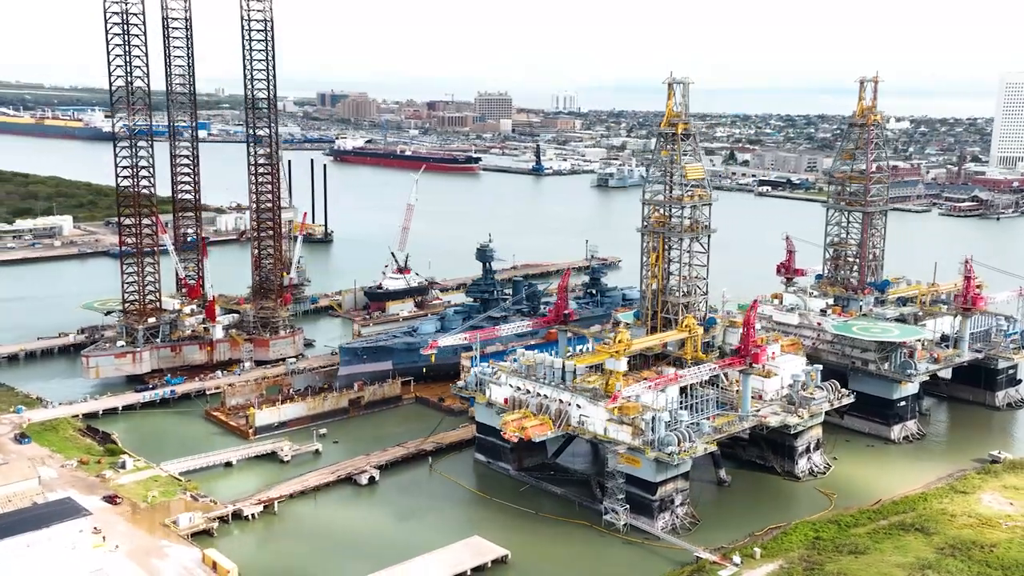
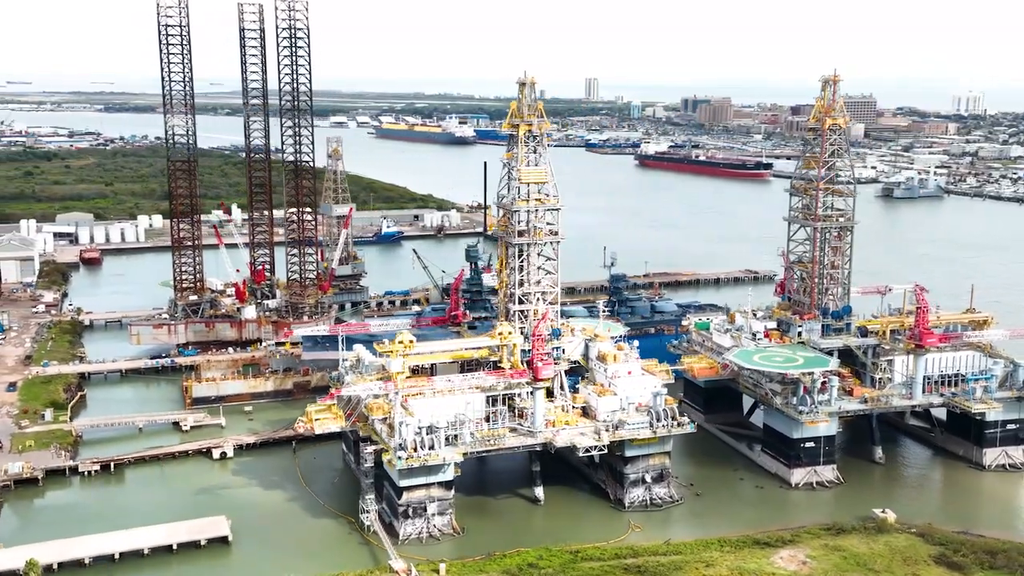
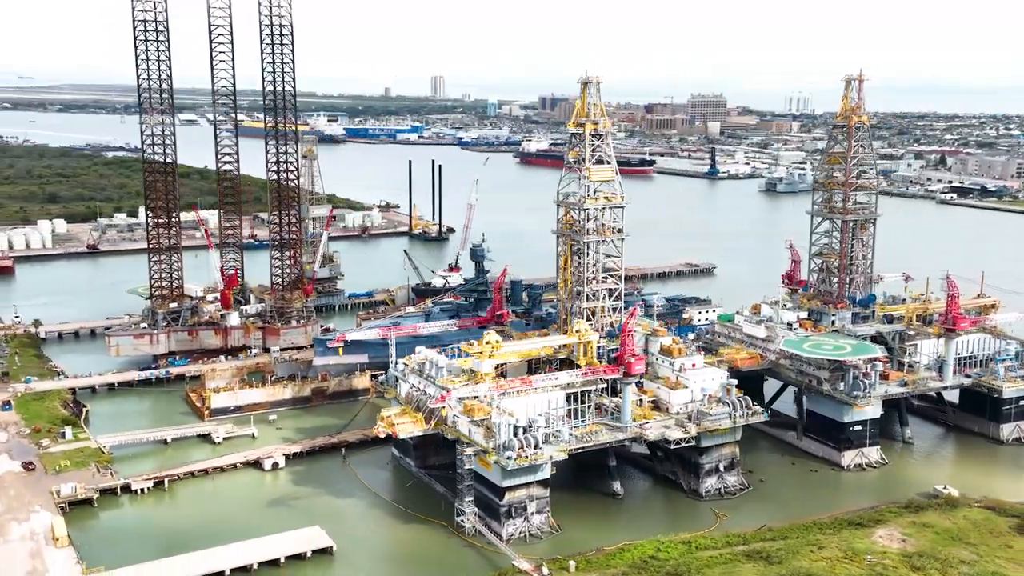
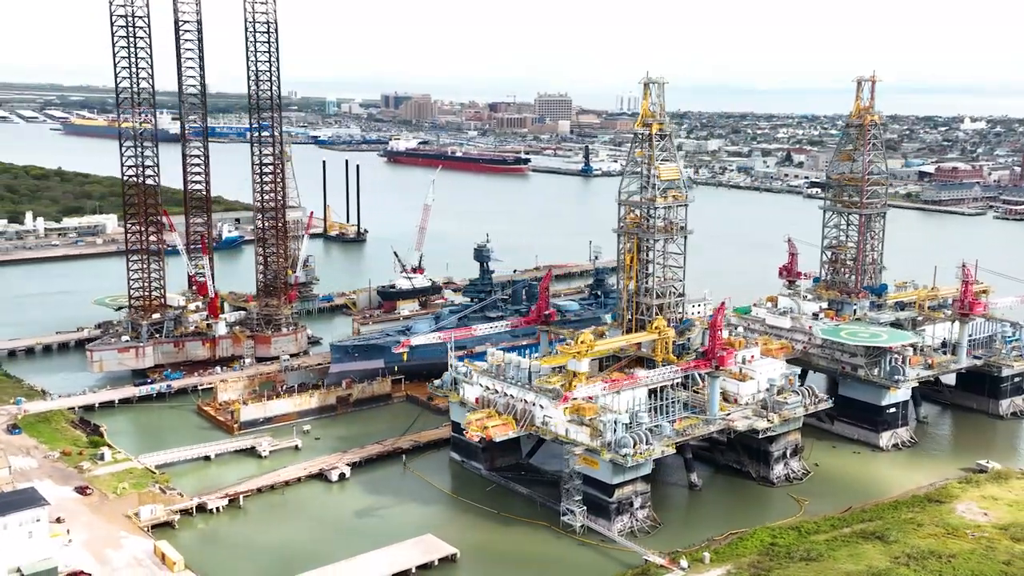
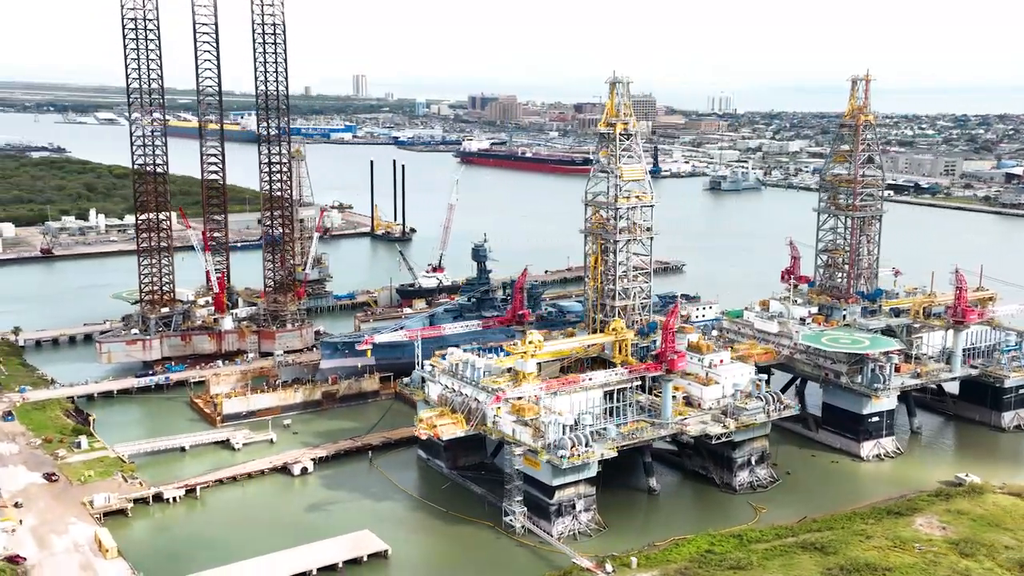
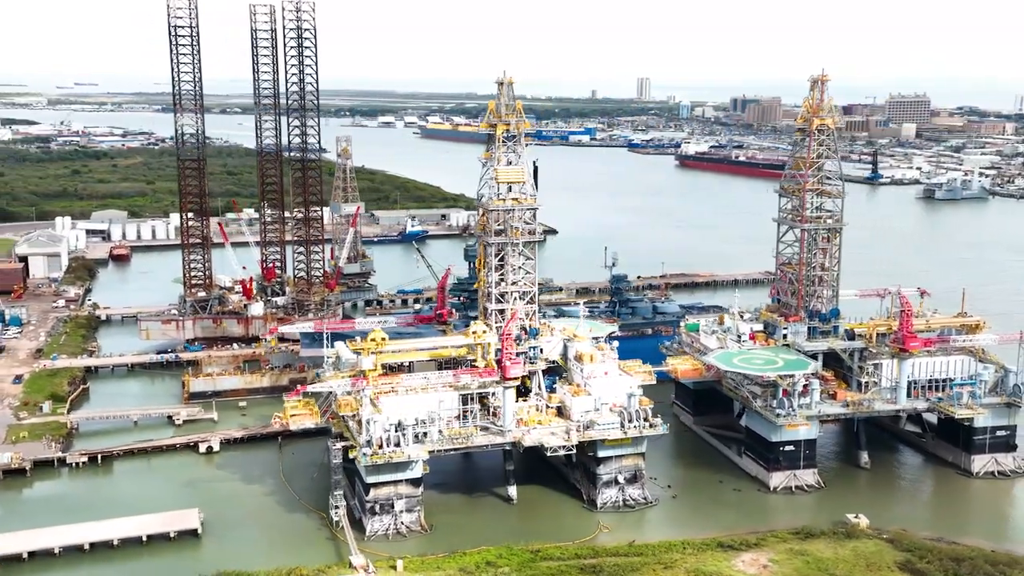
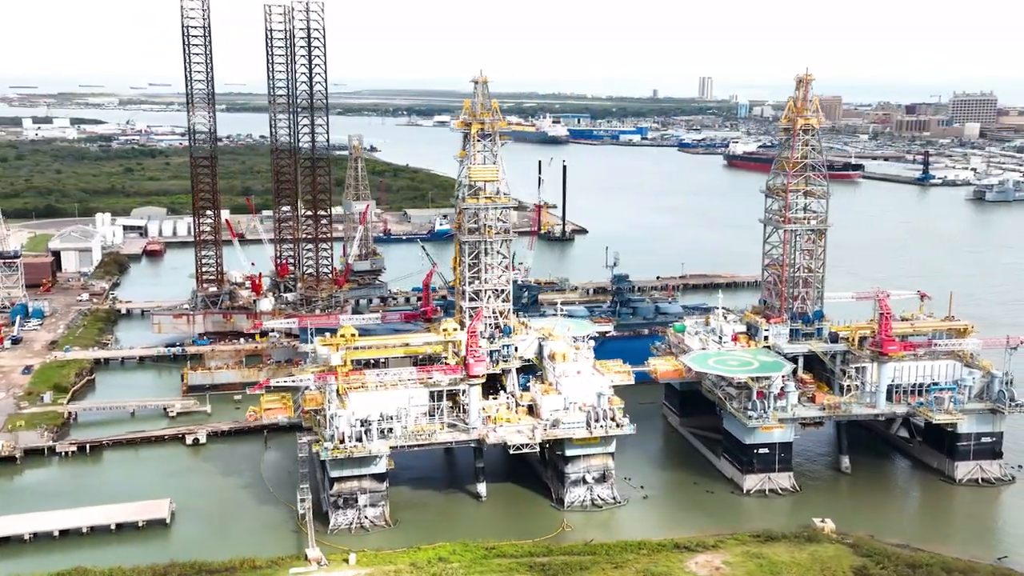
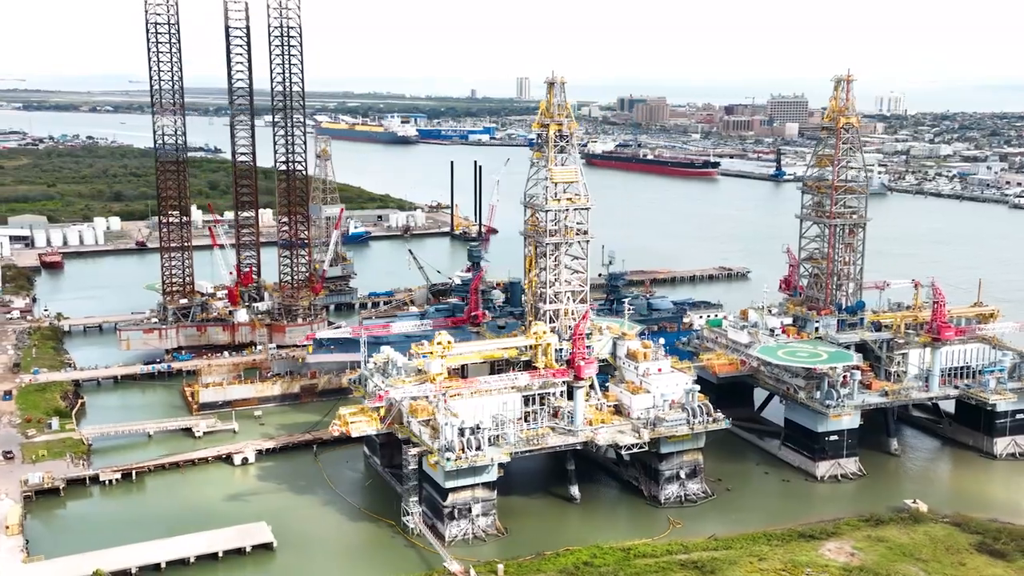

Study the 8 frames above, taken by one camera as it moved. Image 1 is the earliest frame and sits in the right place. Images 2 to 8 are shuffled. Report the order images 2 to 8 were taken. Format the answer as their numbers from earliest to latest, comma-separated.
4, 5, 3, 8, 2, 6, 7
